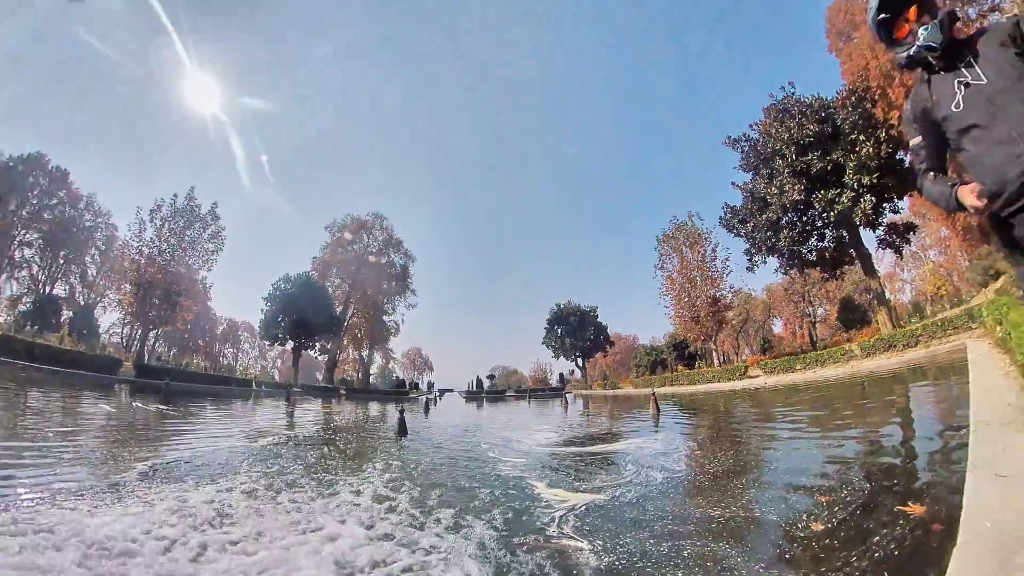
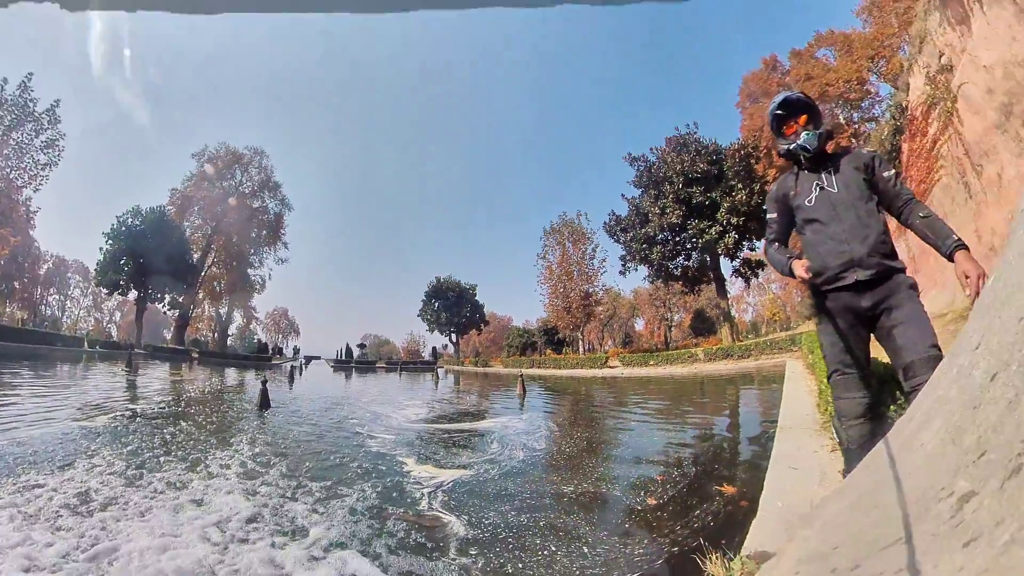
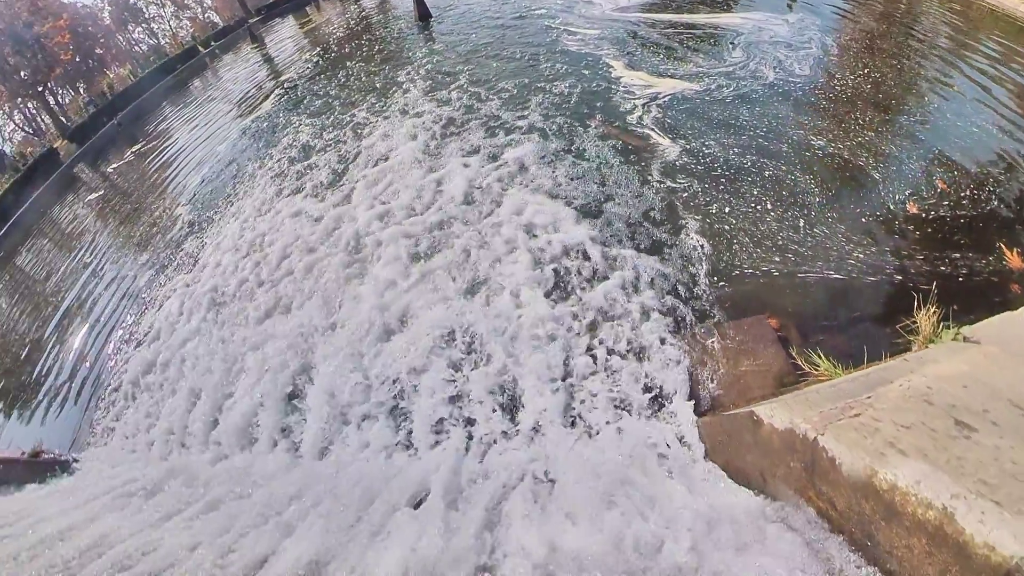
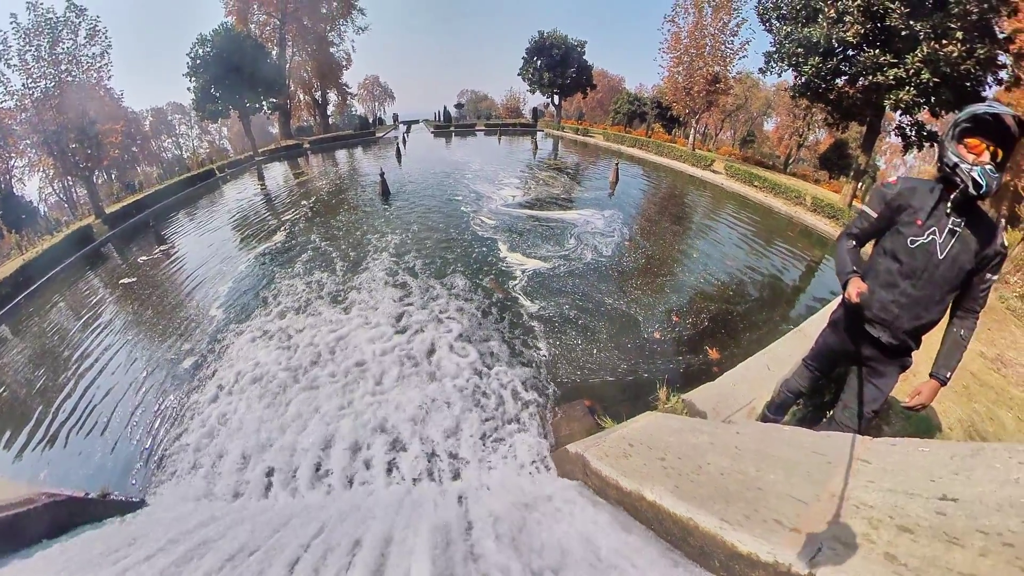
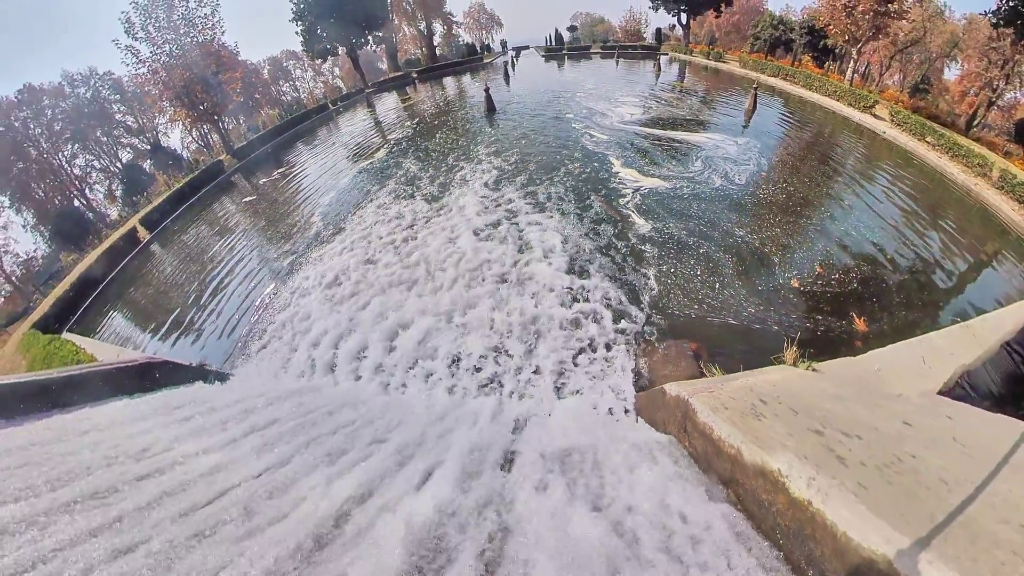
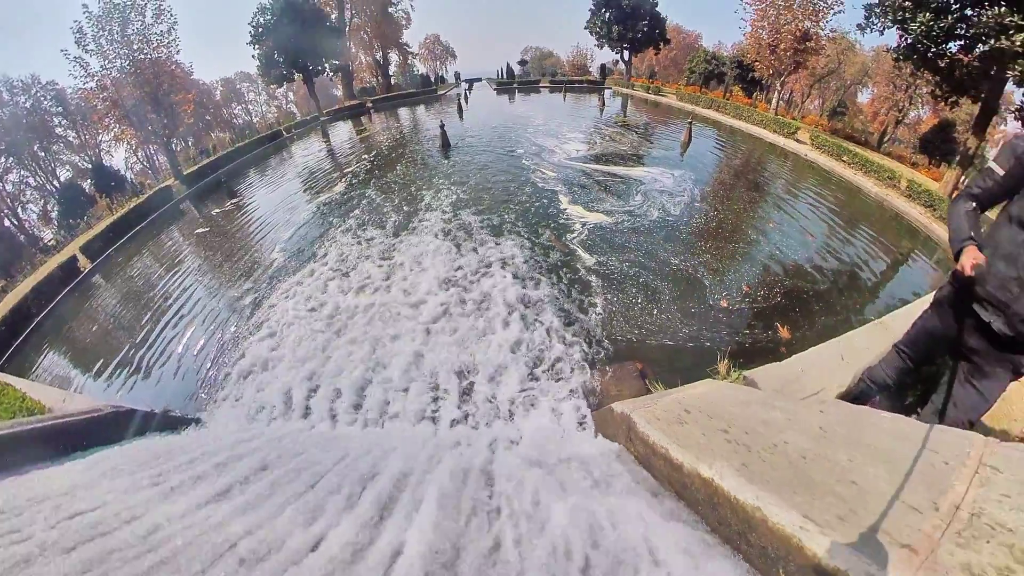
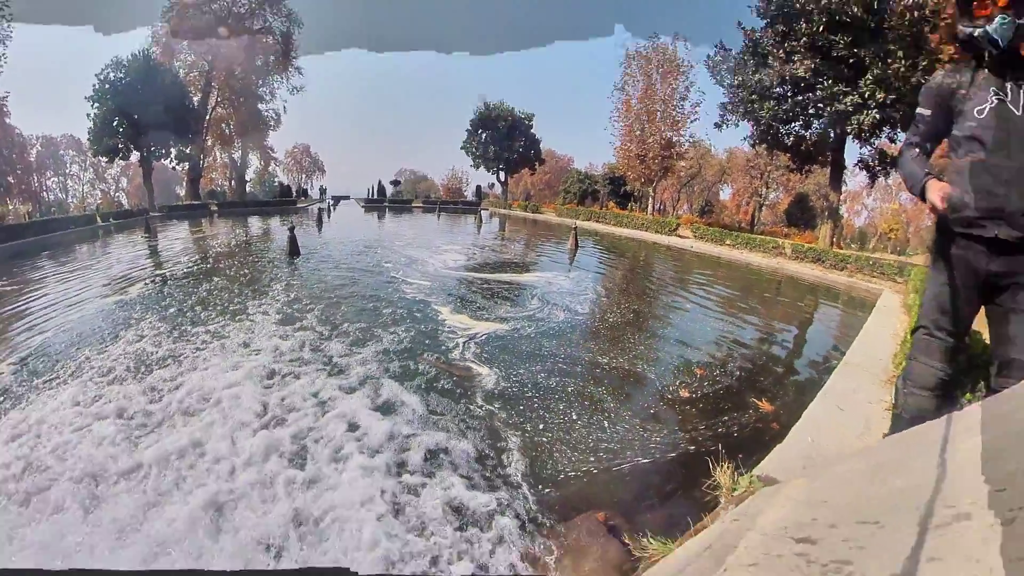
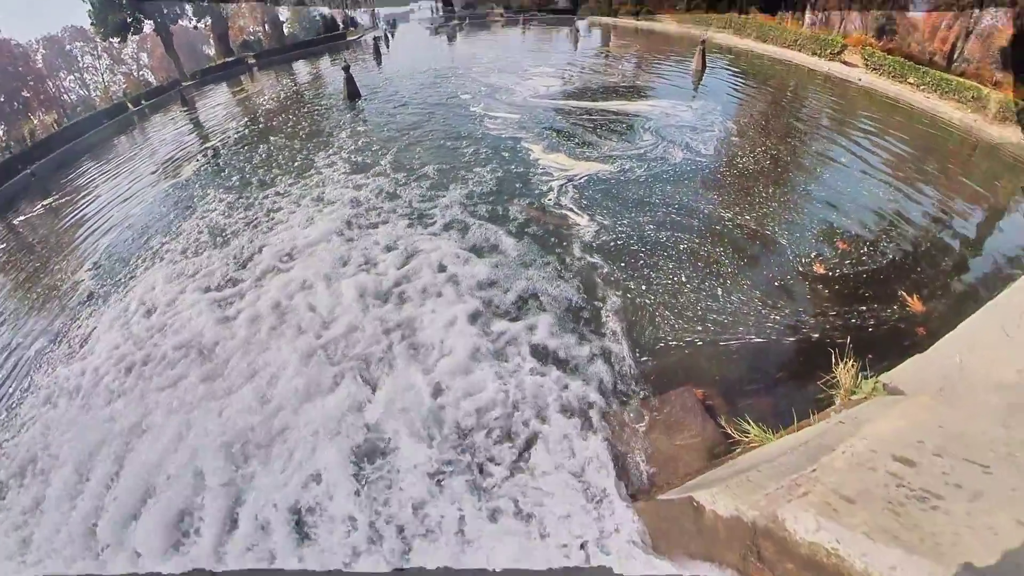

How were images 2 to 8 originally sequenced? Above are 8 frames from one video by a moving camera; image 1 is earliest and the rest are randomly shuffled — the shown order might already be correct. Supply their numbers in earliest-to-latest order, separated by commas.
2, 7, 8, 3, 5, 6, 4
